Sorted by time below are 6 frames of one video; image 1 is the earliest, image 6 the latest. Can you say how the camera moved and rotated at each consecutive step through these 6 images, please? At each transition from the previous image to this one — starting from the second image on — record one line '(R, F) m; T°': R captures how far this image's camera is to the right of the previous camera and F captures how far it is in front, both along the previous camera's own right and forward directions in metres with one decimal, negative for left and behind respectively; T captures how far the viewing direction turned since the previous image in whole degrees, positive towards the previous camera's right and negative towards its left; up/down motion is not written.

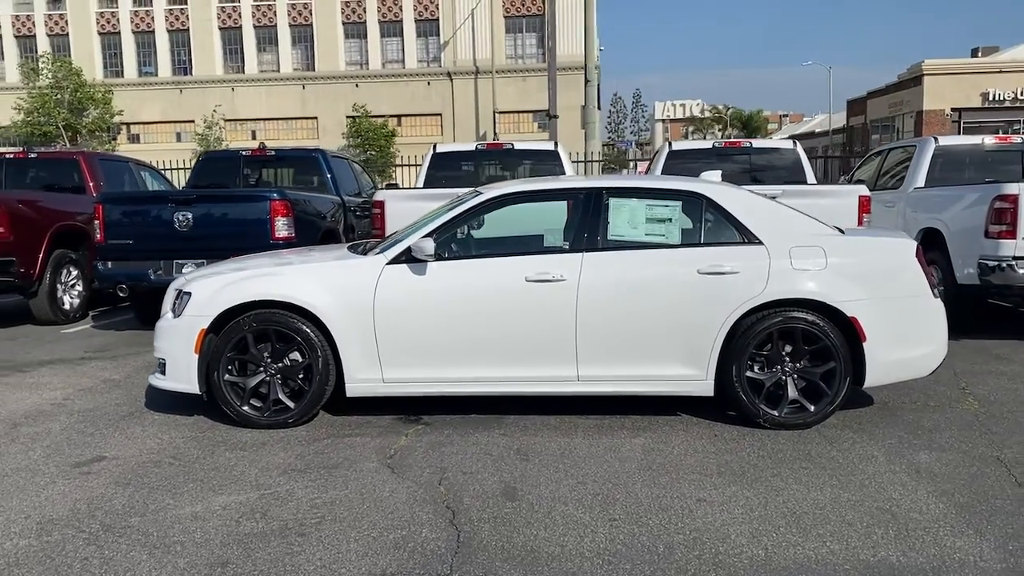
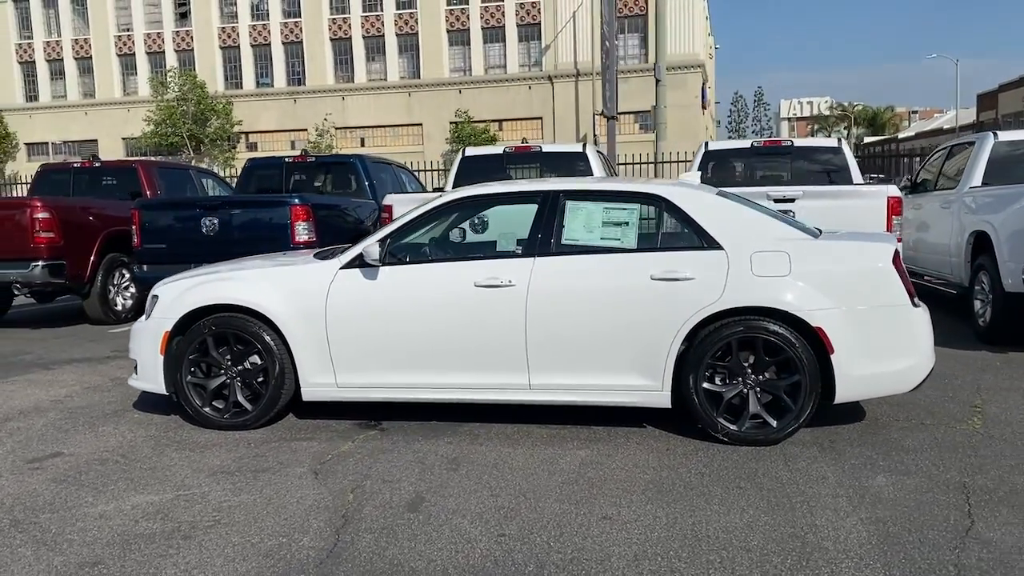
(+1.1, +0.2) m; -8°
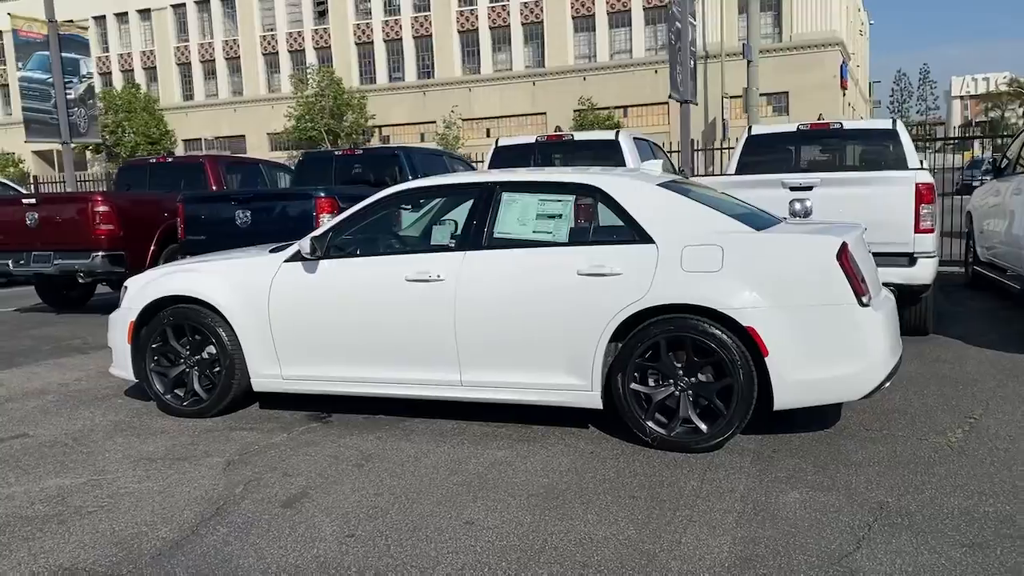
(+1.3, +0.2) m; -9°
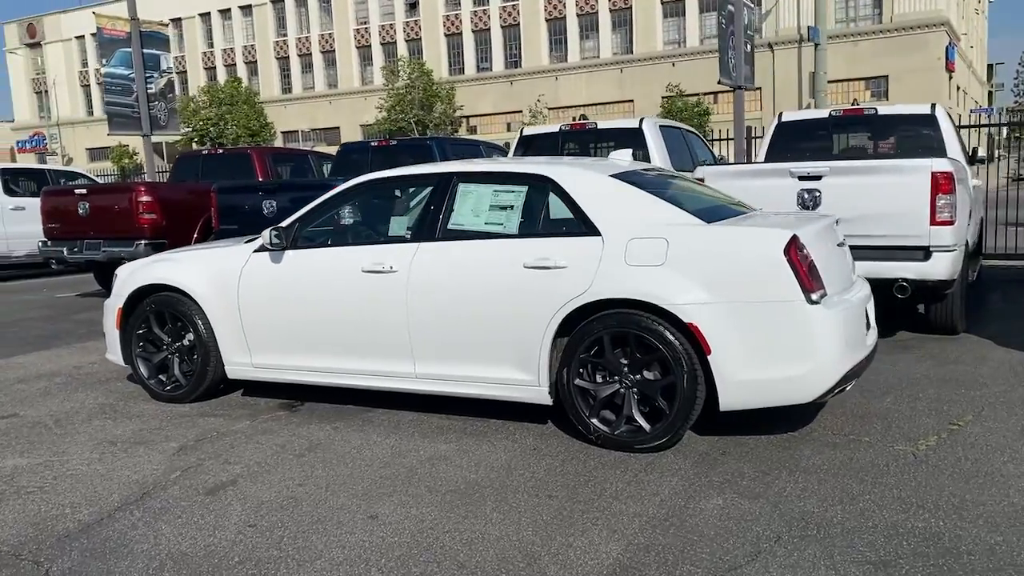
(+0.9, +0.1) m; -6°
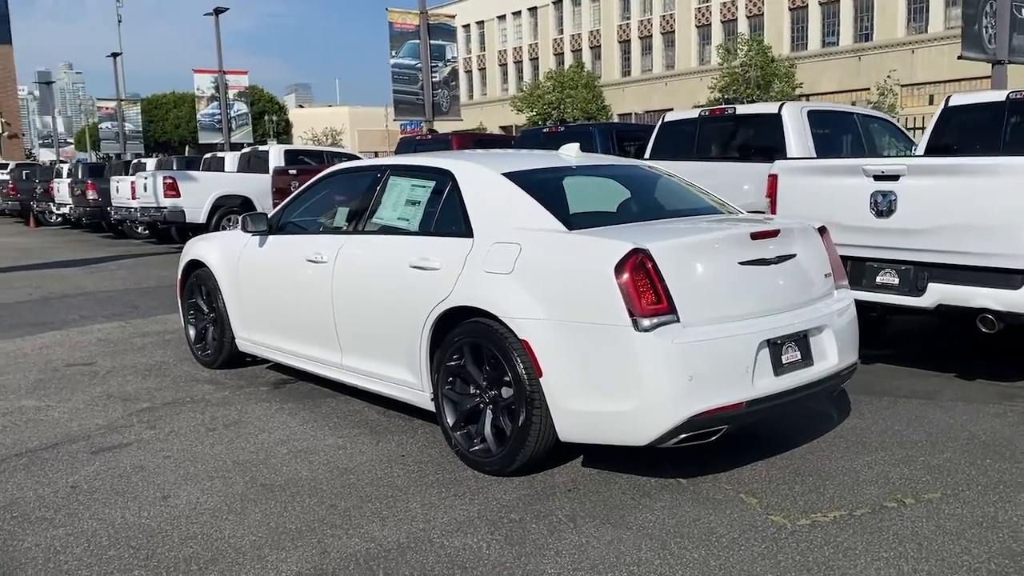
(+2.5, +0.8) m; -23°
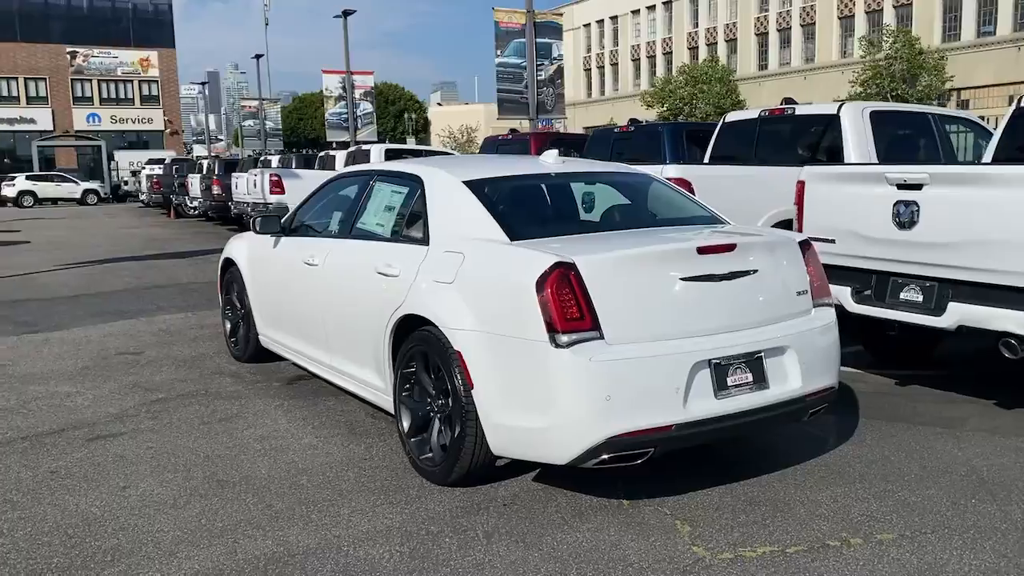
(+0.9, +0.1) m; -9°
